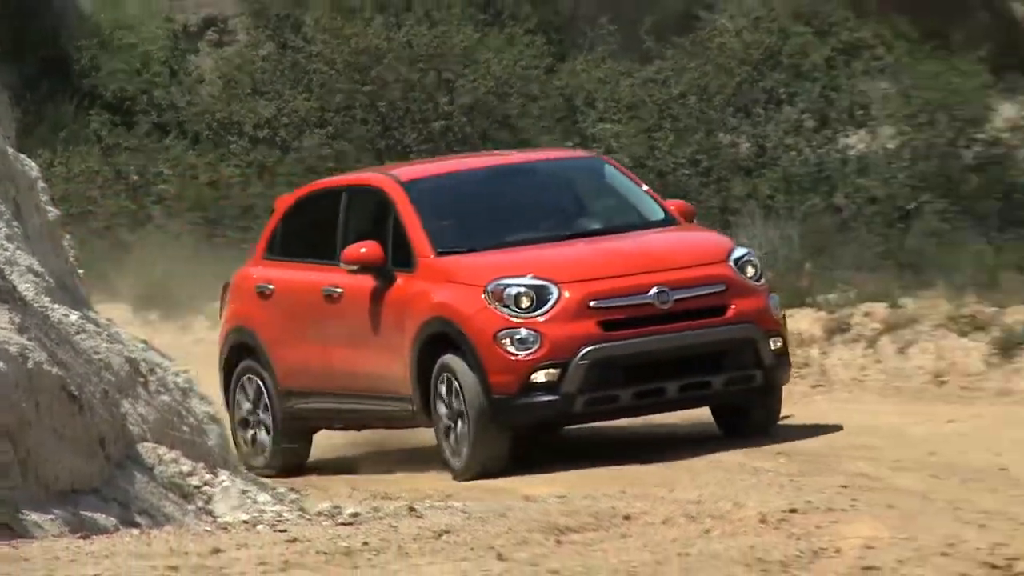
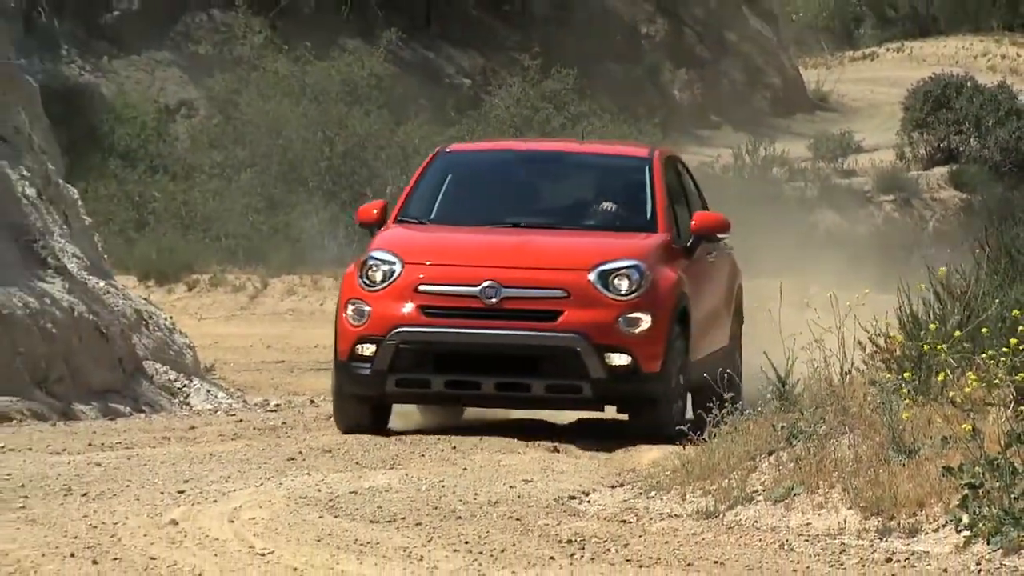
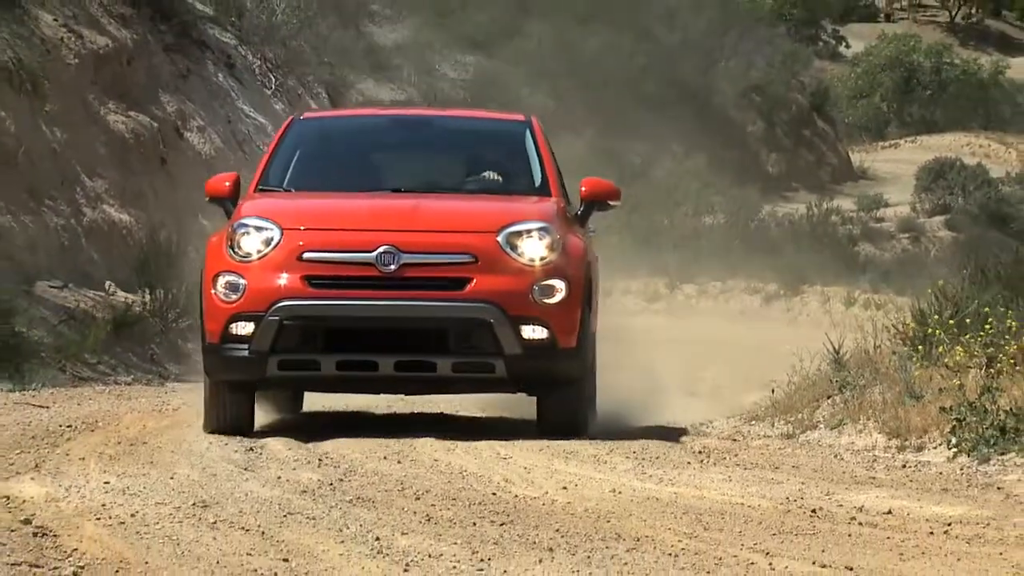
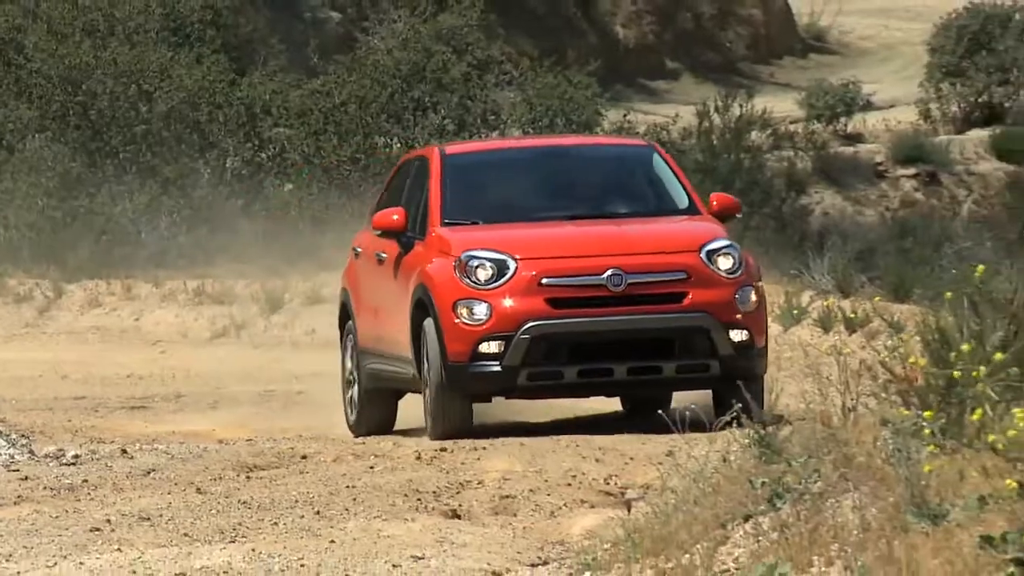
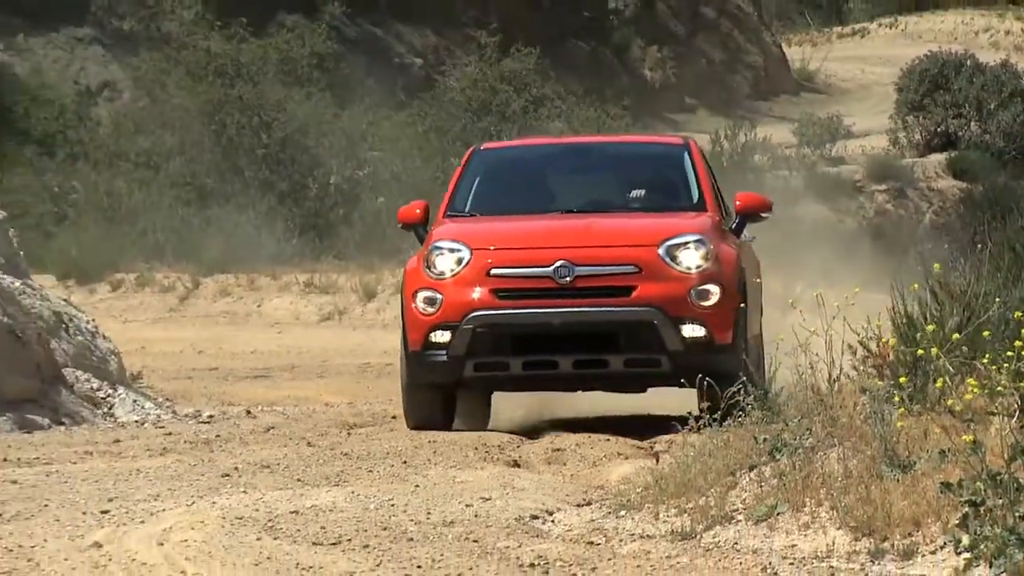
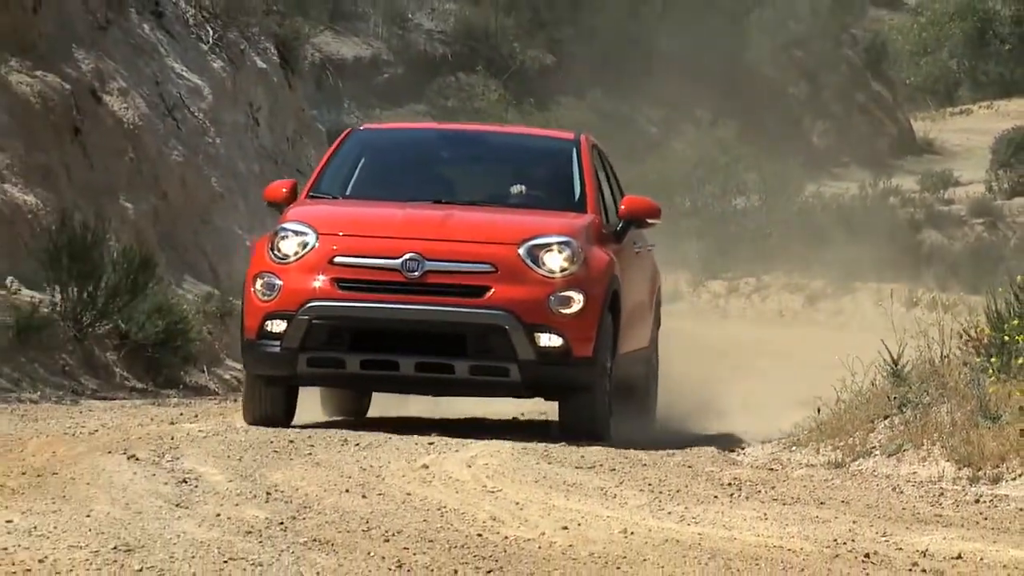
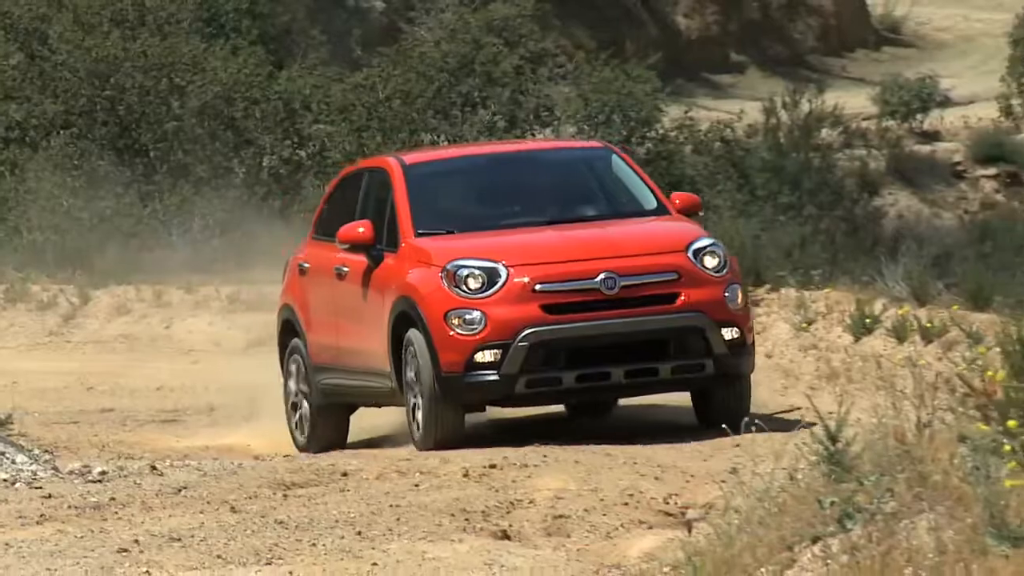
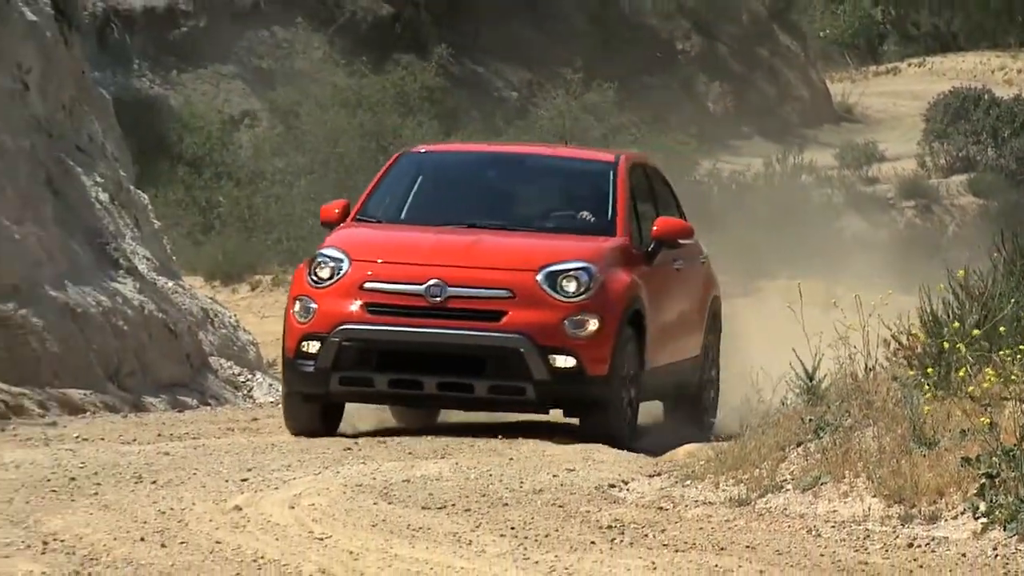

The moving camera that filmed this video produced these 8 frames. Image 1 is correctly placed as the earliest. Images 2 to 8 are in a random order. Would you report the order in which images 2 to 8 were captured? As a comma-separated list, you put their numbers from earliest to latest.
7, 4, 5, 2, 8, 6, 3
